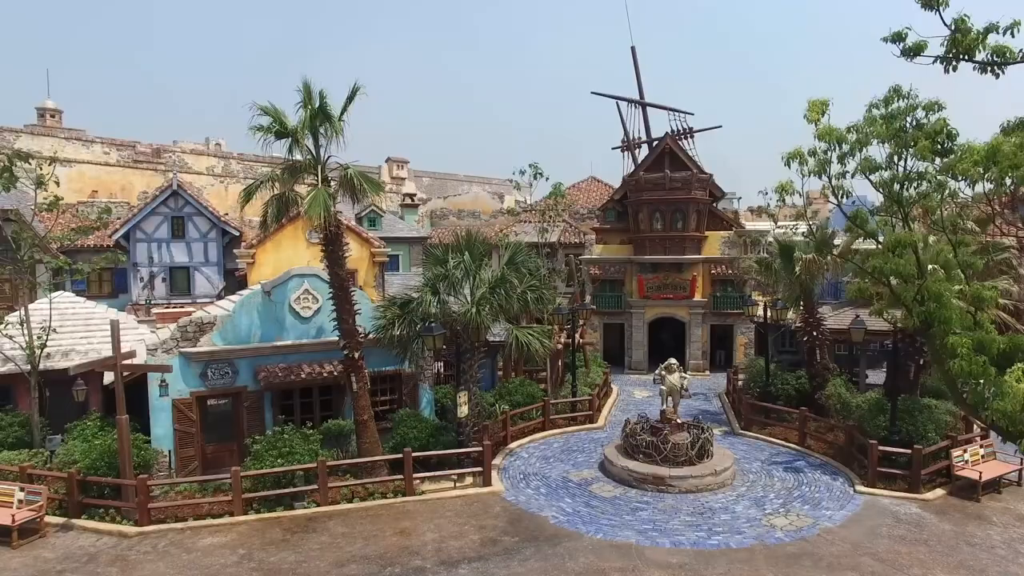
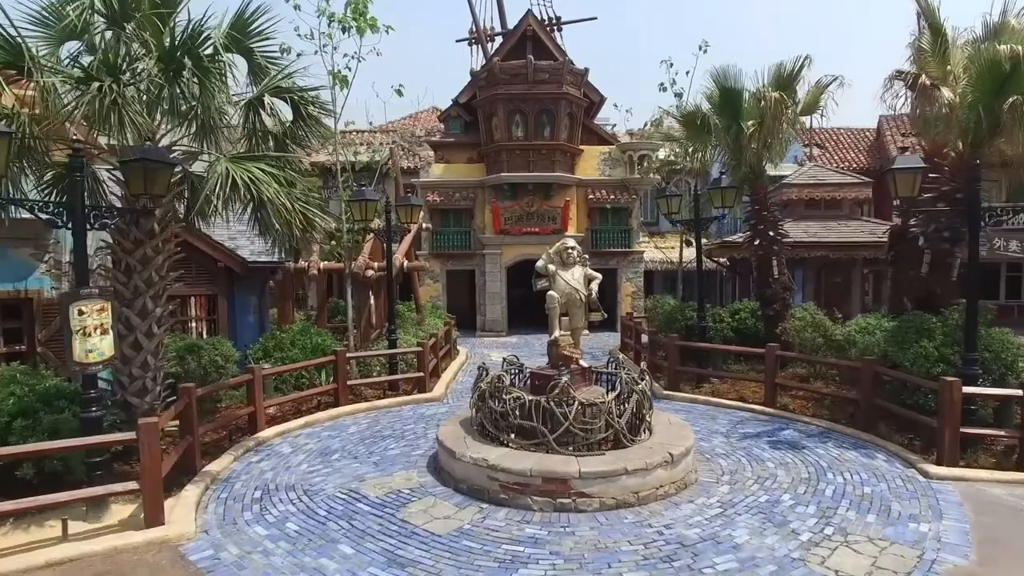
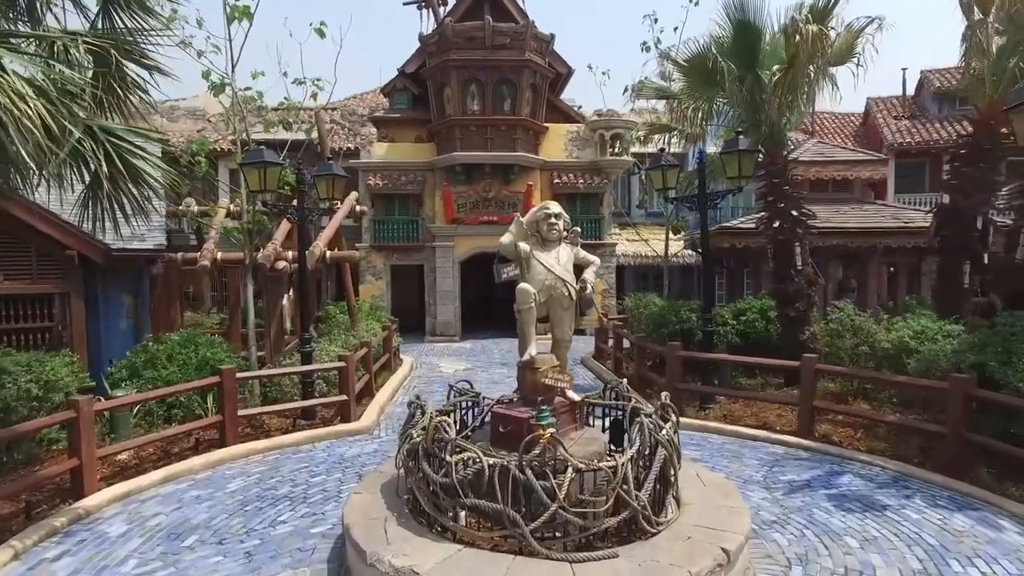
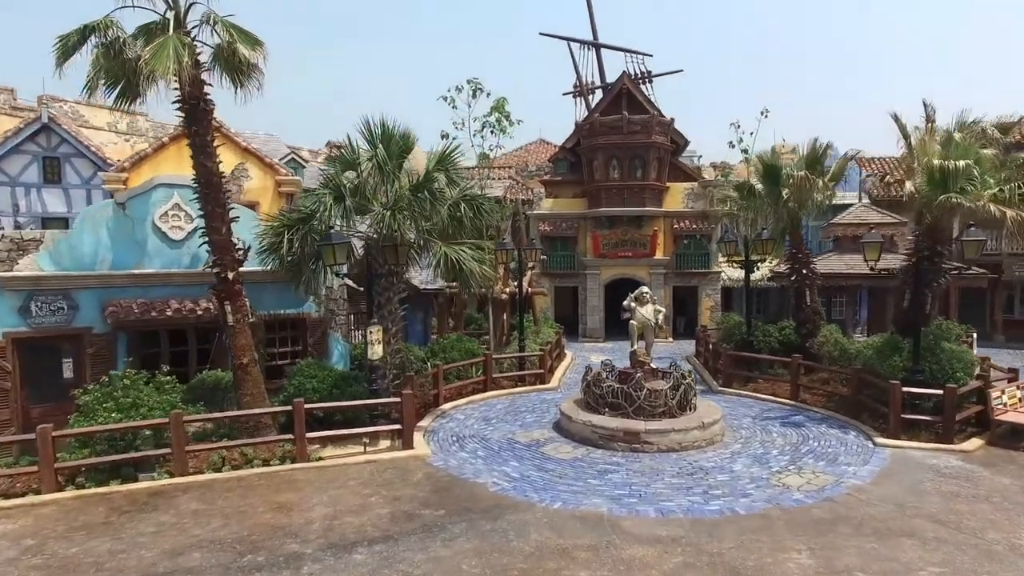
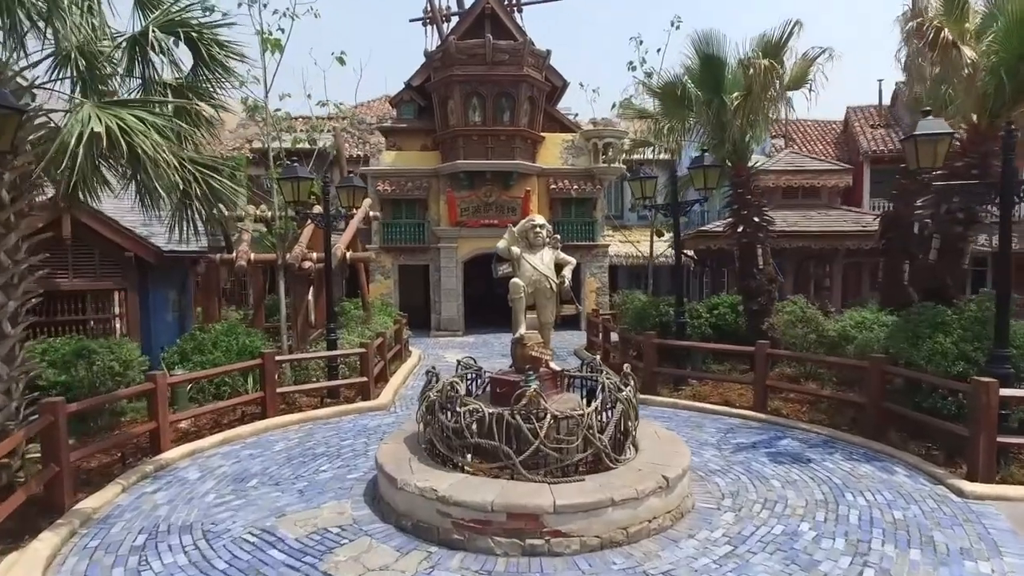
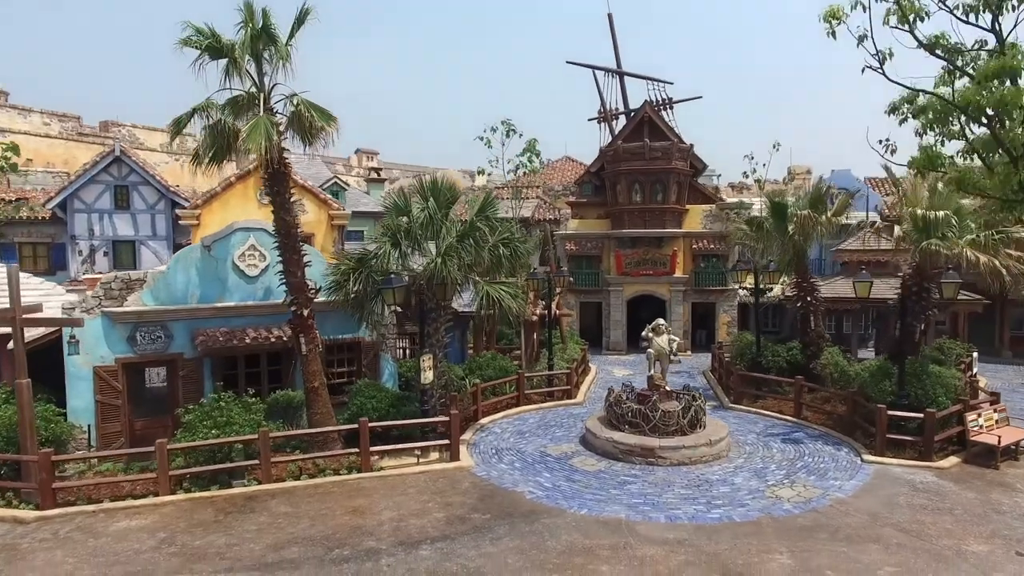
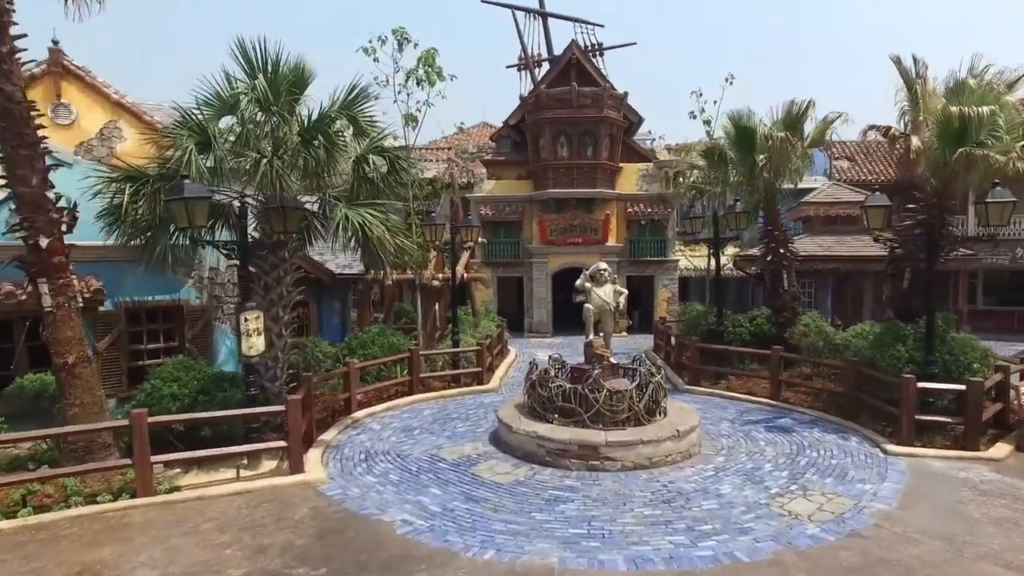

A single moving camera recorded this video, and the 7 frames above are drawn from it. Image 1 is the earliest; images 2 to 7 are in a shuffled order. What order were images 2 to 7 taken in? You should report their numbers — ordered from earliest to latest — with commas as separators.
6, 4, 7, 2, 5, 3
